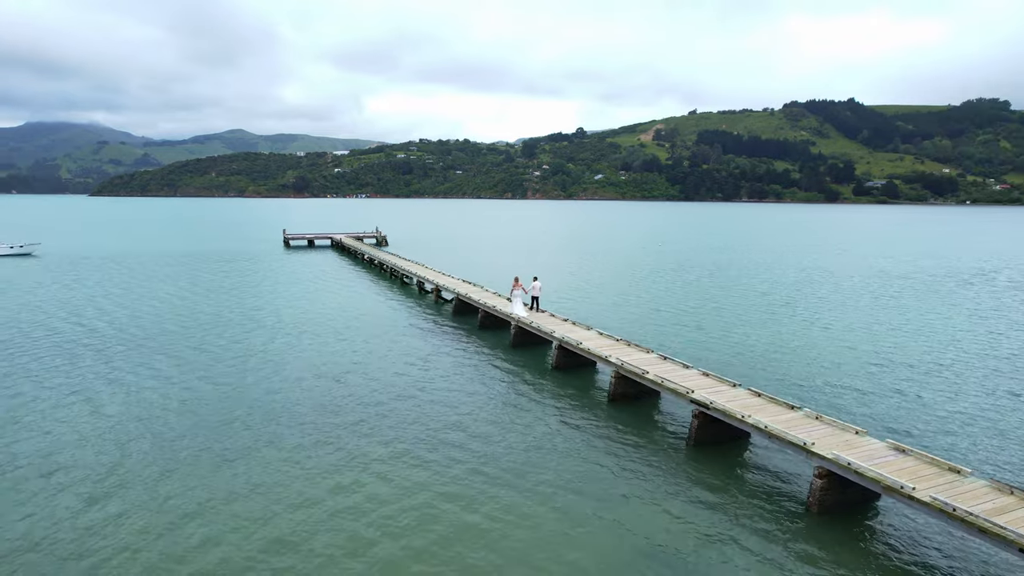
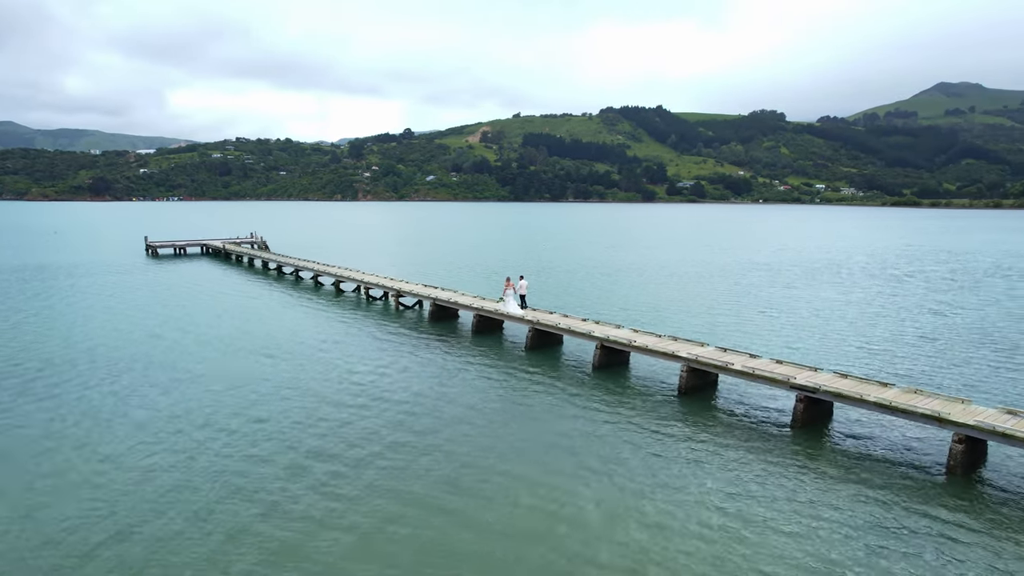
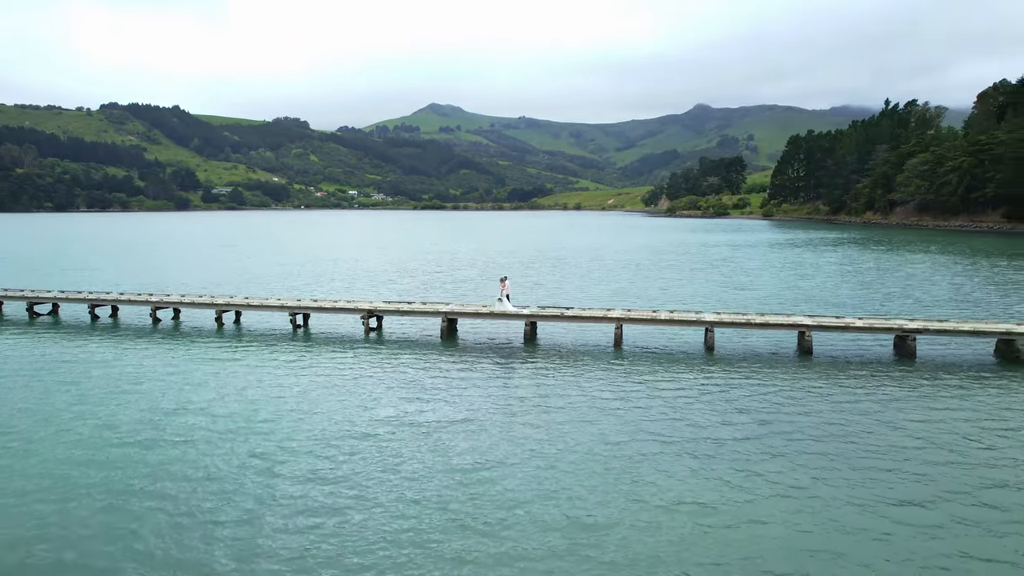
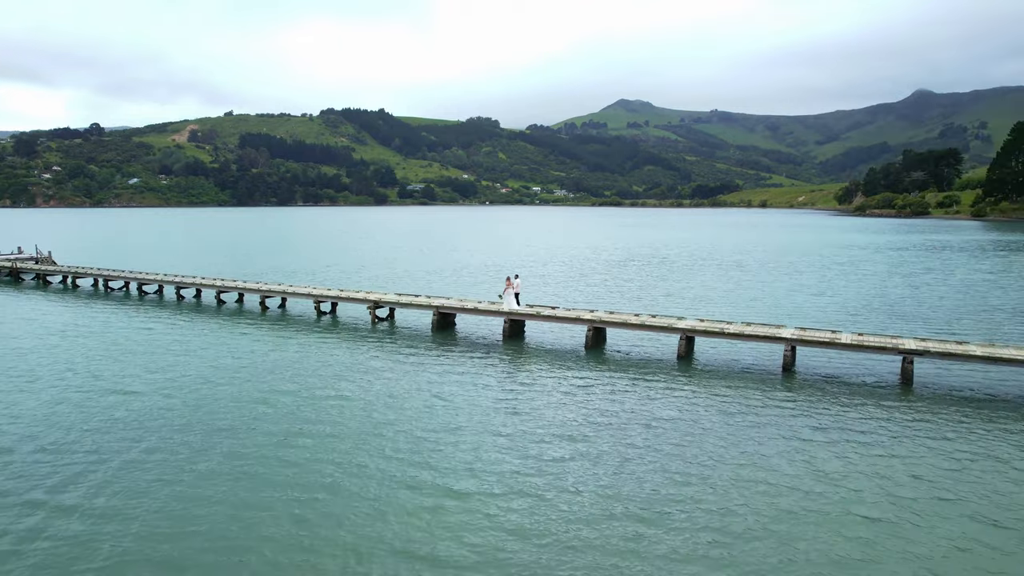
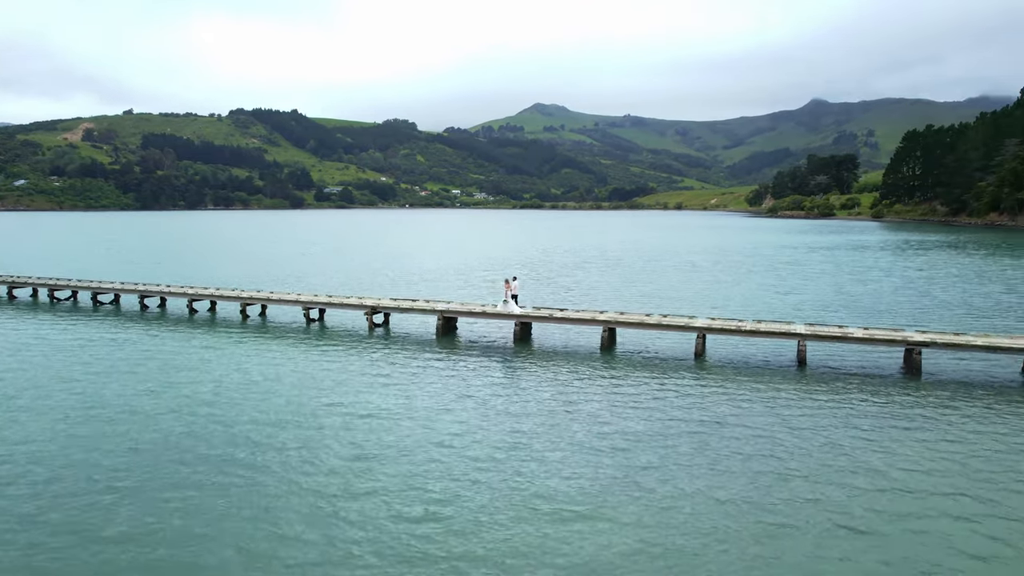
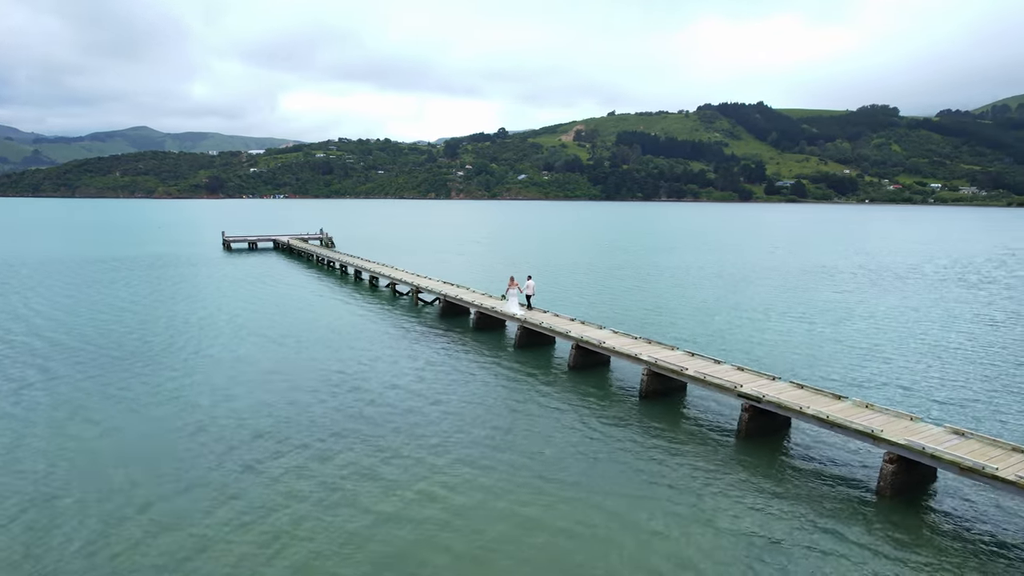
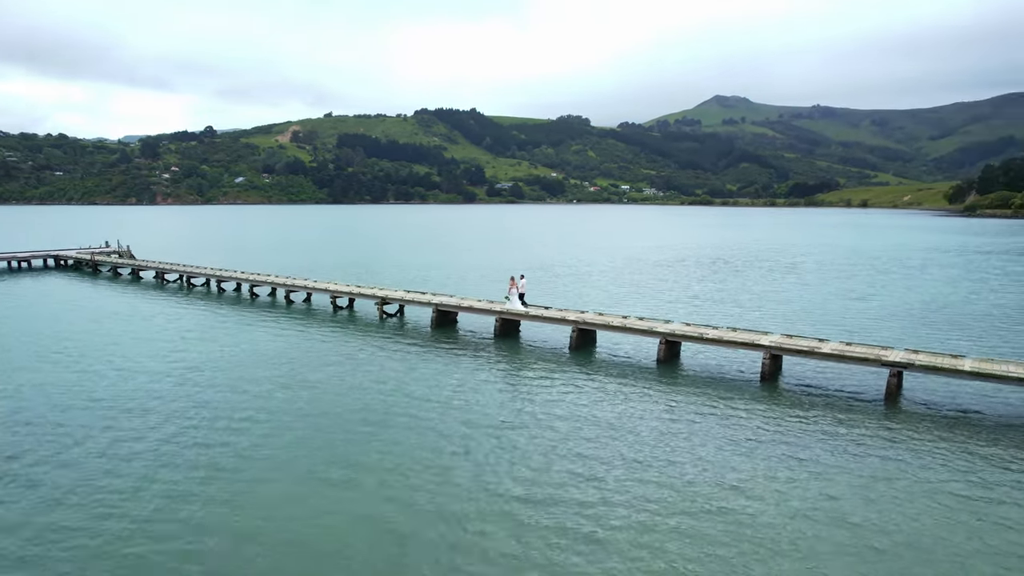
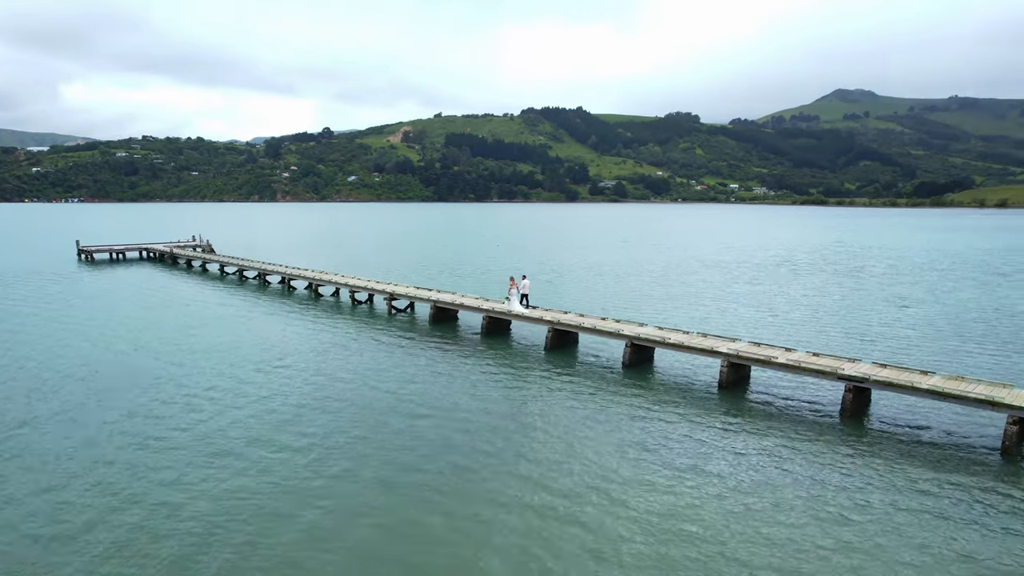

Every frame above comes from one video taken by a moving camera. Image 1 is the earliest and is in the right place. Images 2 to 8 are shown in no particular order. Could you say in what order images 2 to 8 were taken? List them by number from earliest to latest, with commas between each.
6, 2, 8, 7, 4, 5, 3
